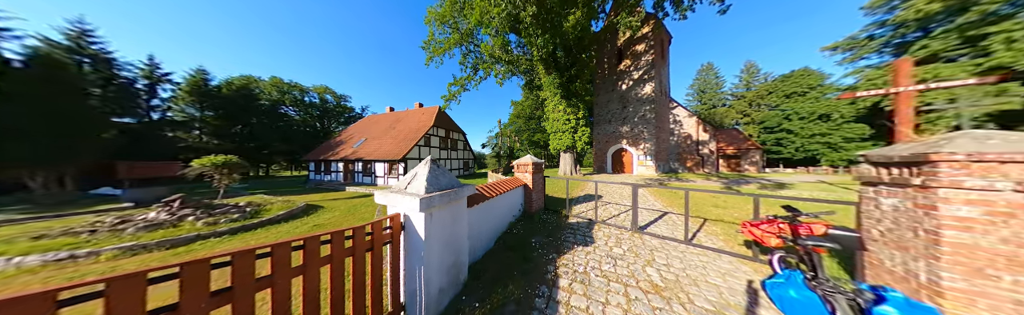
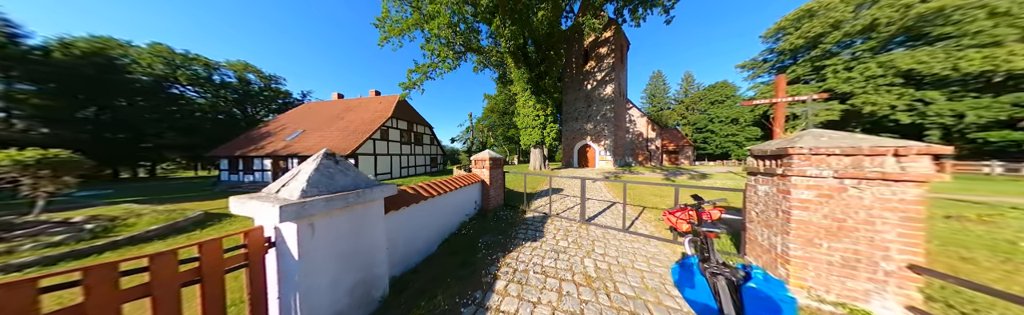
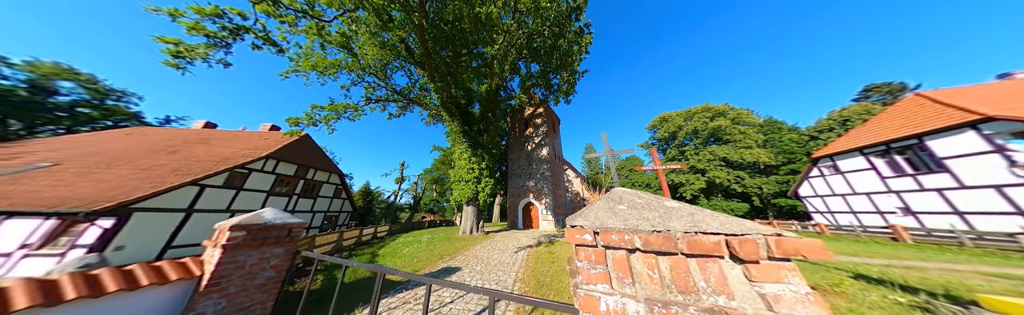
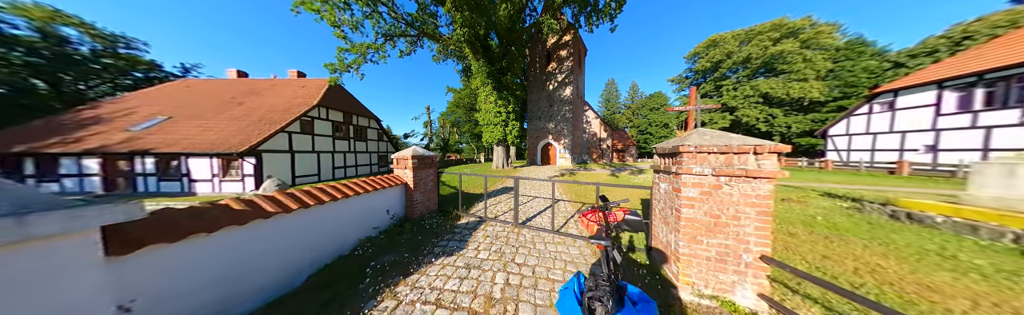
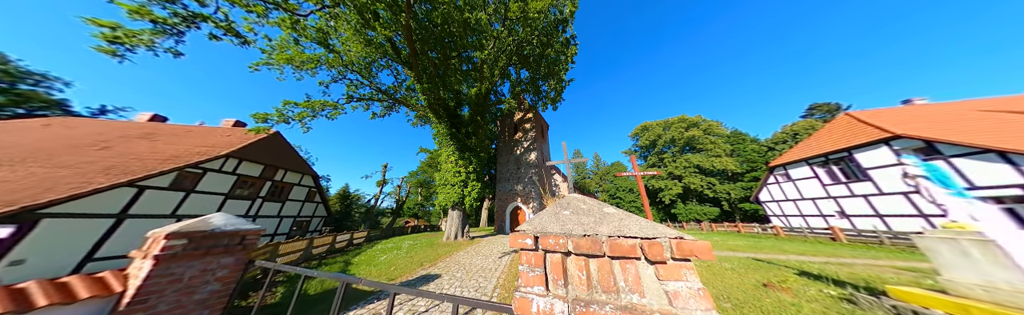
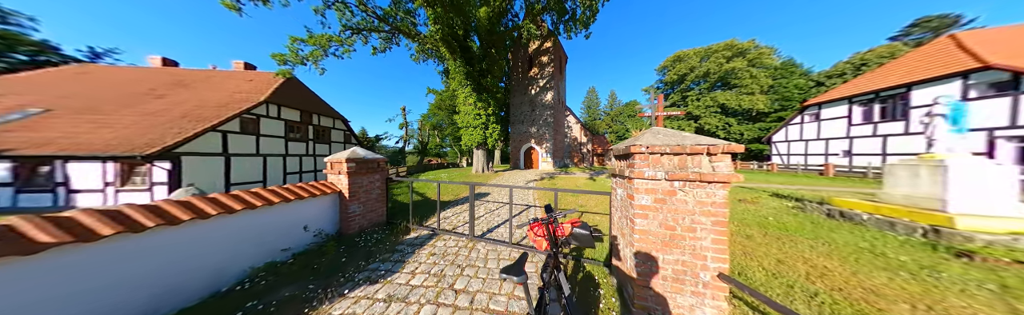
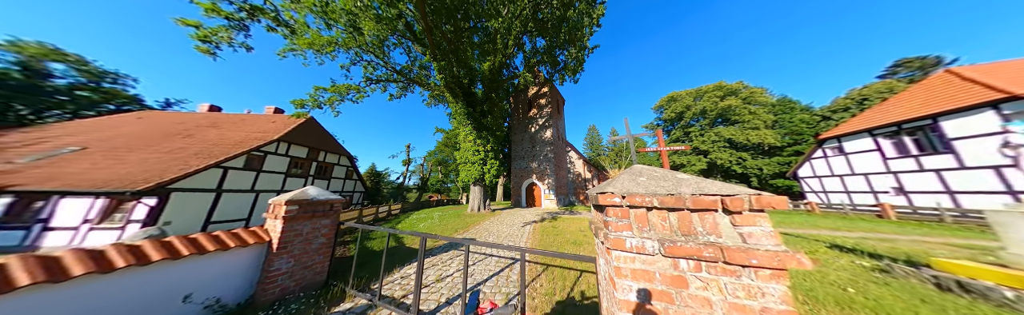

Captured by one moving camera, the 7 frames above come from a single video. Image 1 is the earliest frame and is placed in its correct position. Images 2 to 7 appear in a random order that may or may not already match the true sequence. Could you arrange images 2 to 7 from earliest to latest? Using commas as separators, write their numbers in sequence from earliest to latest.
2, 4, 6, 7, 3, 5
